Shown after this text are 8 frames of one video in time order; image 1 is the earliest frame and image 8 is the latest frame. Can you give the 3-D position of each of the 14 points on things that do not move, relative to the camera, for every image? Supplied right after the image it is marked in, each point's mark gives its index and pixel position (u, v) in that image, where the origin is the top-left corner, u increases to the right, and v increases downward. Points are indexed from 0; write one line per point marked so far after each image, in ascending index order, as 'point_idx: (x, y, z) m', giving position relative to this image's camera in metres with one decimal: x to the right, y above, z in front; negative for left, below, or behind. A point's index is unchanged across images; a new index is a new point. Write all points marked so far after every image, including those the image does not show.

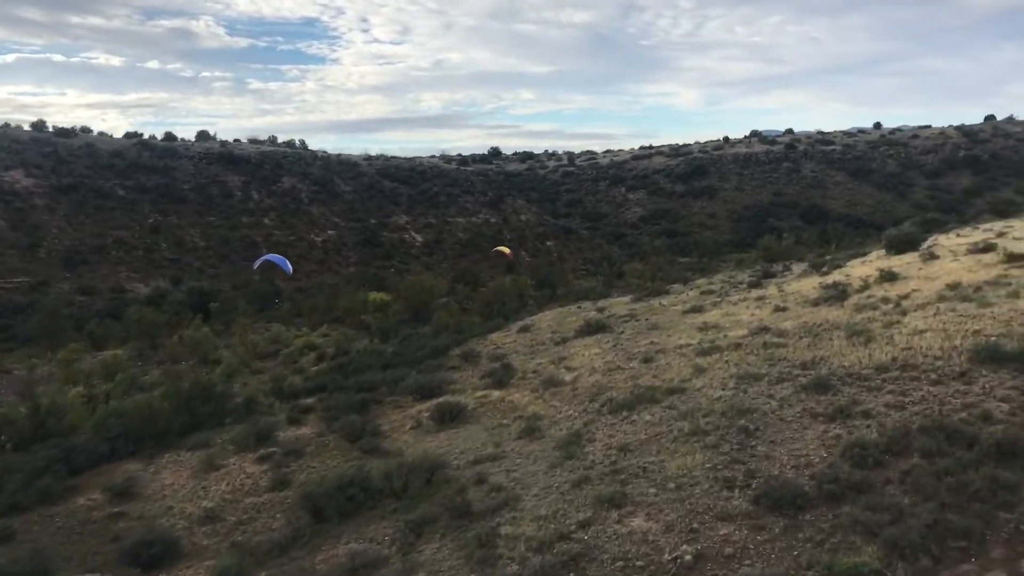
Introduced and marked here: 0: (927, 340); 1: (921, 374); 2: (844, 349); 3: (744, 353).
0: (+7.4, -0.9, +17.2) m
1: (+6.7, -1.4, +15.7) m
2: (+6.2, -1.2, +17.9) m
3: (+4.7, -1.4, +19.7) m
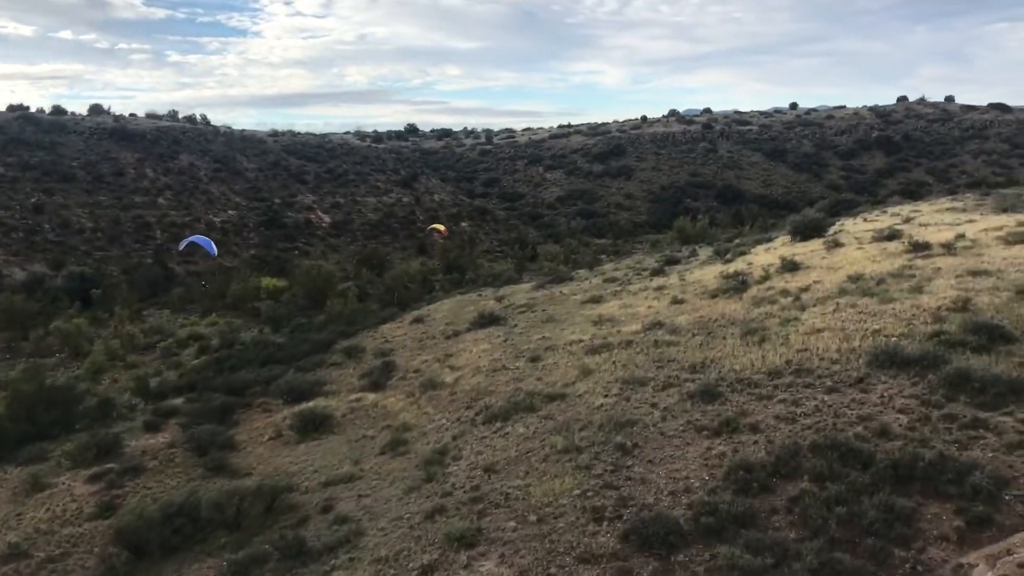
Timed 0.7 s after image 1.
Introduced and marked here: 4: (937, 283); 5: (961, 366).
0: (+5.2, -0.9, +15.9) m
1: (+4.6, -1.4, +14.4) m
2: (+3.9, -1.1, +16.5) m
3: (+2.3, -1.2, +18.2) m
4: (+8.2, +0.1, +18.5) m
5: (+6.5, -1.1, +13.9) m
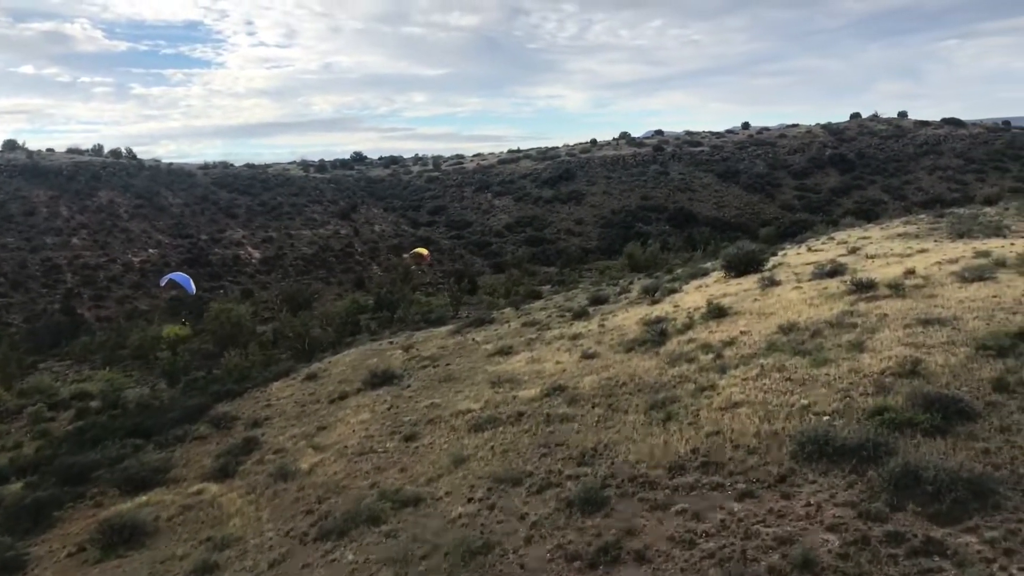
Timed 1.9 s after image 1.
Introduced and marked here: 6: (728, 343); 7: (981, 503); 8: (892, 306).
0: (+3.0, -1.7, +12.7) m
1: (+2.5, -2.3, +11.2) m
2: (+1.7, -2.0, +13.3) m
3: (+0.1, -2.2, +15.0) m
4: (+6.0, -0.8, +15.4) m
5: (+4.5, -1.9, +10.7) m
6: (+3.9, -1.0, +17.2) m
7: (+4.8, -2.2, +9.8) m
8: (+6.9, -0.3, +17.5) m
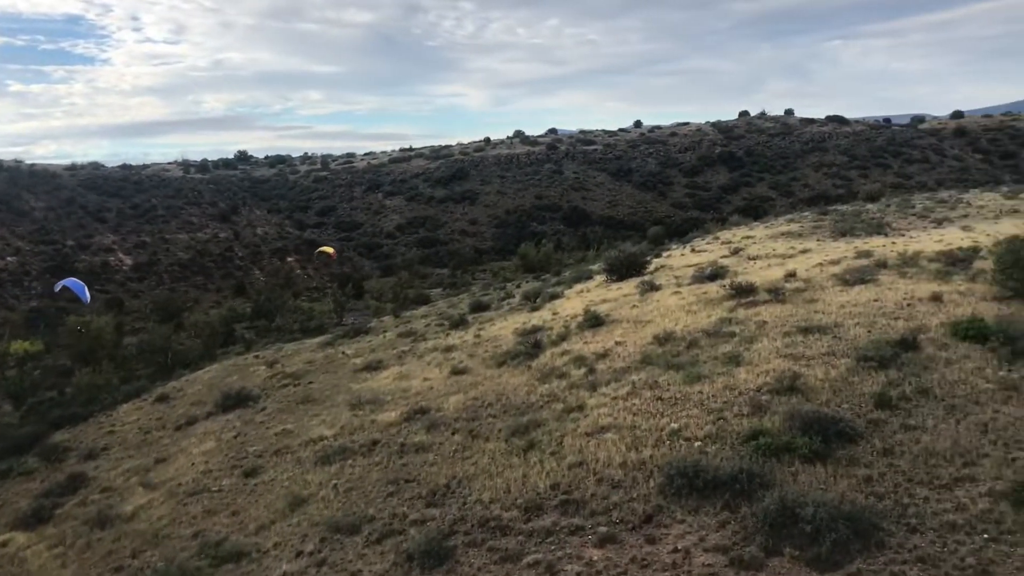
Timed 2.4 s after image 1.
0: (+1.1, -1.9, +11.4) m
1: (+0.8, -2.4, +9.9) m
2: (-0.2, -2.2, +11.9) m
3: (-2.0, -2.5, +13.4) m
4: (+3.8, -0.9, +14.4) m
5: (+2.8, -2.1, +9.6) m
6: (+1.5, -1.1, +16.0) m
7: (+3.2, -2.3, +8.7) m
8: (+4.5, -0.4, +16.5) m
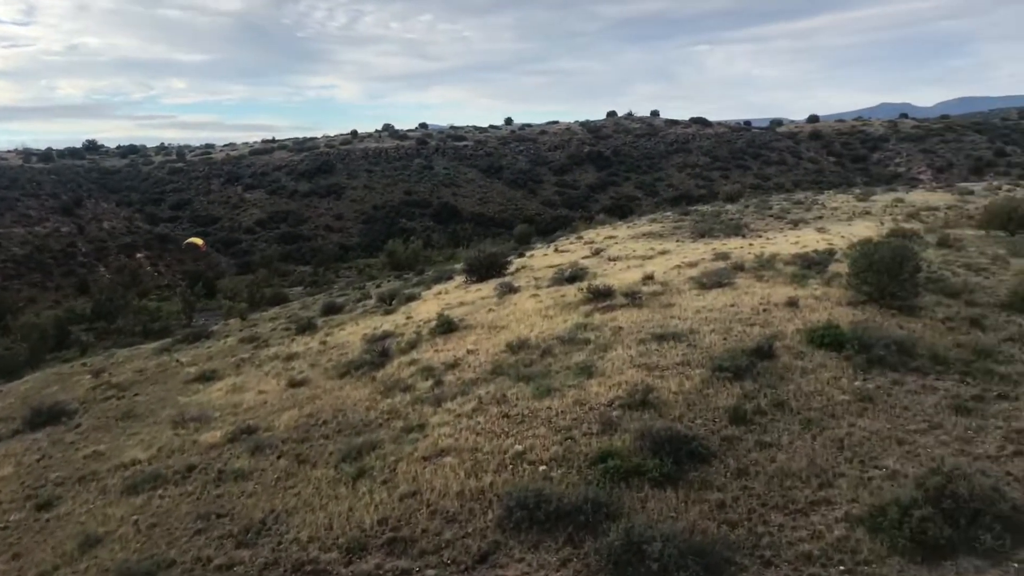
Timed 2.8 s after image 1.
0: (-0.7, -2.0, +10.3) m
1: (-0.9, -2.5, +8.7) m
2: (-2.1, -2.3, +10.6) m
3: (-4.1, -2.5, +11.8) m
4: (+1.5, -1.0, +13.6) m
5: (+1.1, -2.2, +8.7) m
6: (-0.9, -1.2, +14.9) m
7: (+1.7, -2.4, +7.9) m
8: (+1.9, -0.5, +15.8) m
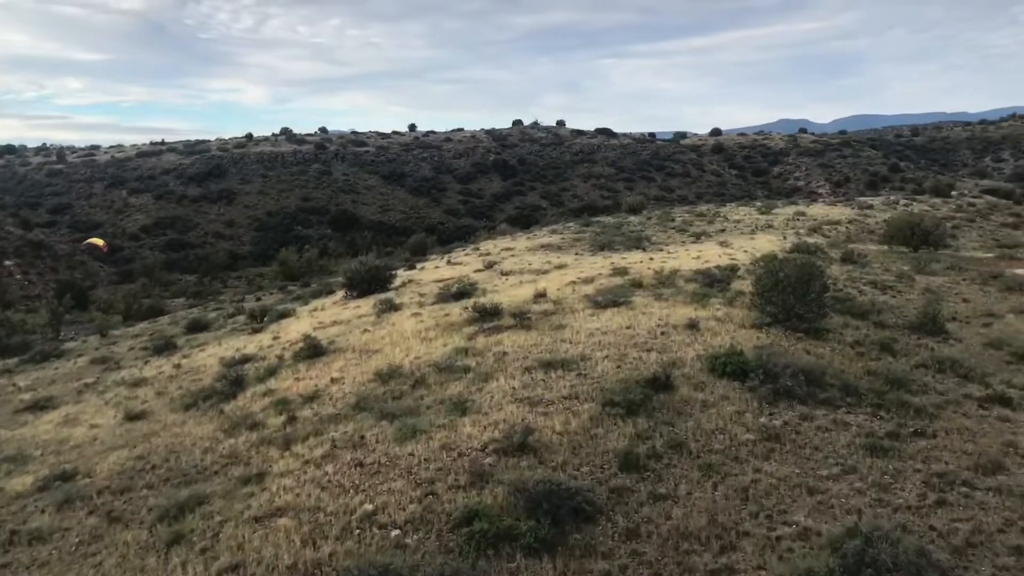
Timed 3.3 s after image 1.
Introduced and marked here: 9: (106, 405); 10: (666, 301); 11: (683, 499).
0: (-2.1, -2.2, +8.5) m
1: (-2.1, -2.8, +6.9) m
2: (-3.5, -2.5, +8.6) m
3: (-5.6, -2.8, +9.7) m
4: (-0.2, -1.2, +12.0) m
5: (-0.1, -2.4, +7.1) m
6: (-2.7, -1.5, +13.0) m
7: (+0.5, -2.7, +6.3) m
8: (0.0, -0.8, +14.2) m
9: (-6.8, -1.9, +16.0) m
10: (+2.6, -0.2, +16.1) m
11: (+1.6, -2.0, +9.0) m
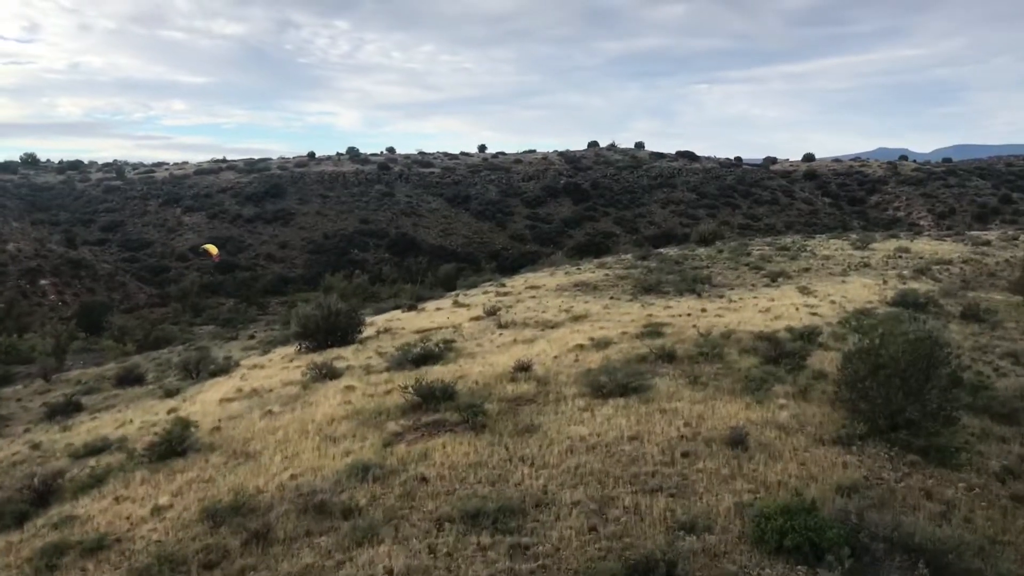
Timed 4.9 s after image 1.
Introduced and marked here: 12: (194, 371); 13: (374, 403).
0: (-3.3, -2.8, +3.4) m
1: (-3.4, -3.3, +1.8) m
2: (-4.7, -3.1, +3.7) m
3: (-6.6, -3.3, +4.9) m
4: (-1.0, -1.9, +6.8) m
5: (-1.4, -3.0, +1.9) m
6: (-3.5, -2.2, +8.1) m
7: (-0.9, -3.2, +1.0) m
8: (-0.6, -1.6, +9.0) m
9: (-7.2, -2.6, +11.4) m
10: (+2.2, -1.1, +10.7) m
11: (+0.5, -2.7, +3.7) m
12: (-5.7, -1.5, +17.3) m
13: (-1.6, -1.3, +11.2) m
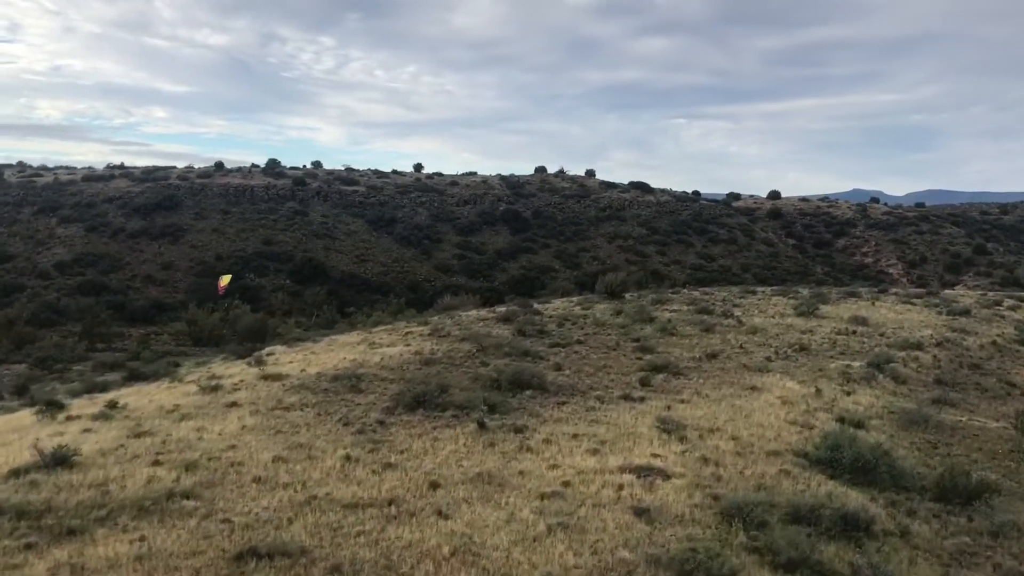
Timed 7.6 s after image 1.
0: (-7.0, -3.6, -5.0) m
1: (-7.1, -4.0, -6.6) m
2: (-8.4, -3.7, -4.7) m
3: (-10.4, -3.9, -3.6) m
4: (-4.8, -2.9, -1.5) m
5: (-5.1, -3.8, -6.5) m
6: (-7.3, -3.0, -0.4) m
7: (-4.6, -4.0, -7.3) m
8: (-4.4, -2.6, +0.7) m
9: (-11.2, -3.3, +2.9) m
10: (-1.7, -2.3, +2.5) m
11: (-3.2, -3.6, -4.6) m
12: (-9.8, -2.5, +8.8) m
13: (-5.5, -2.3, +2.8) m
